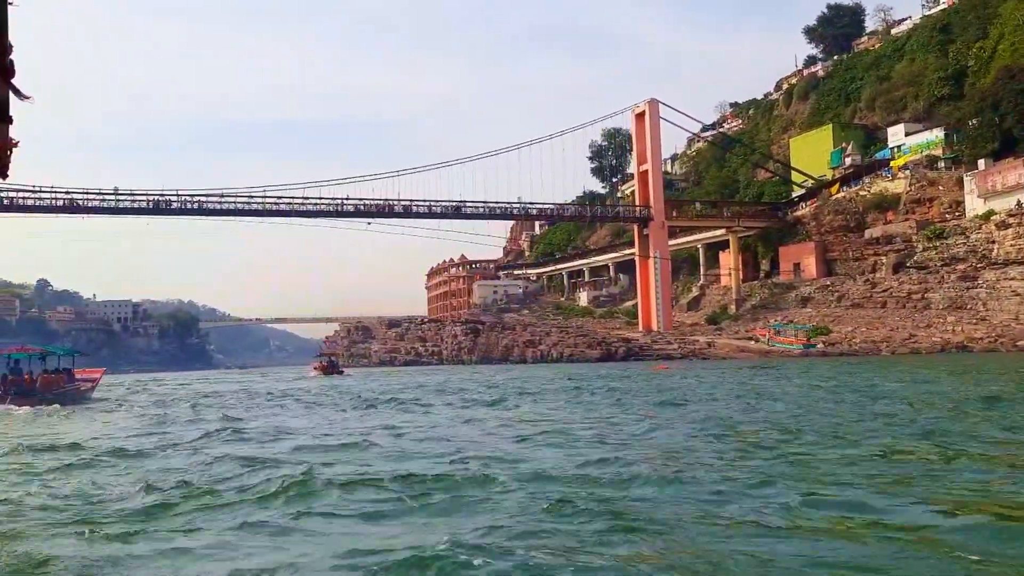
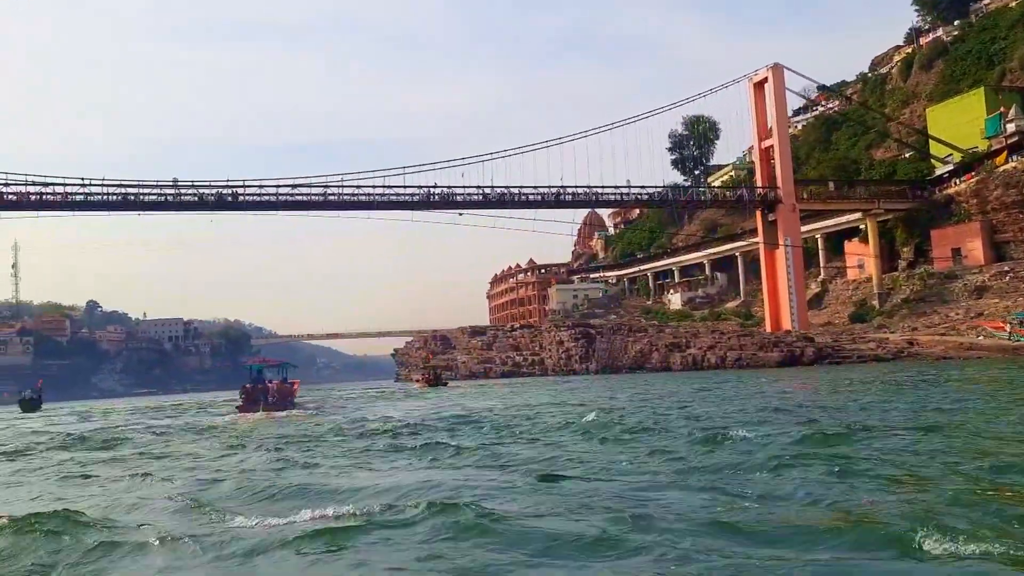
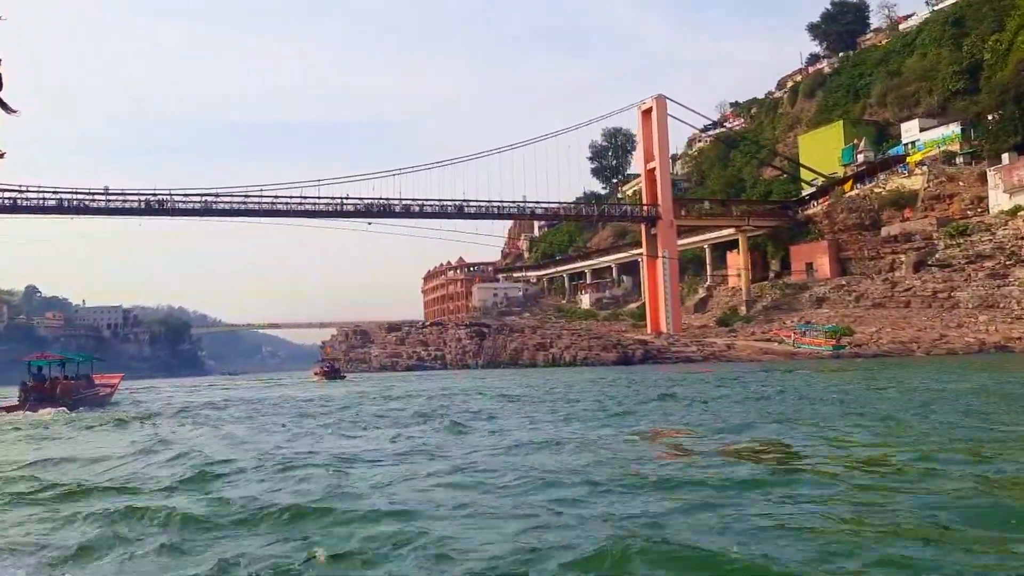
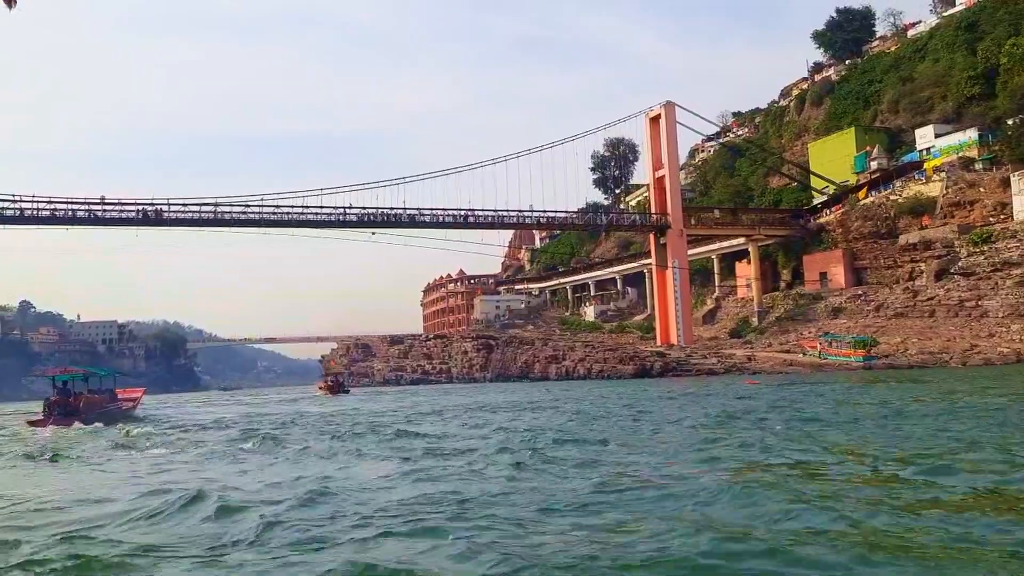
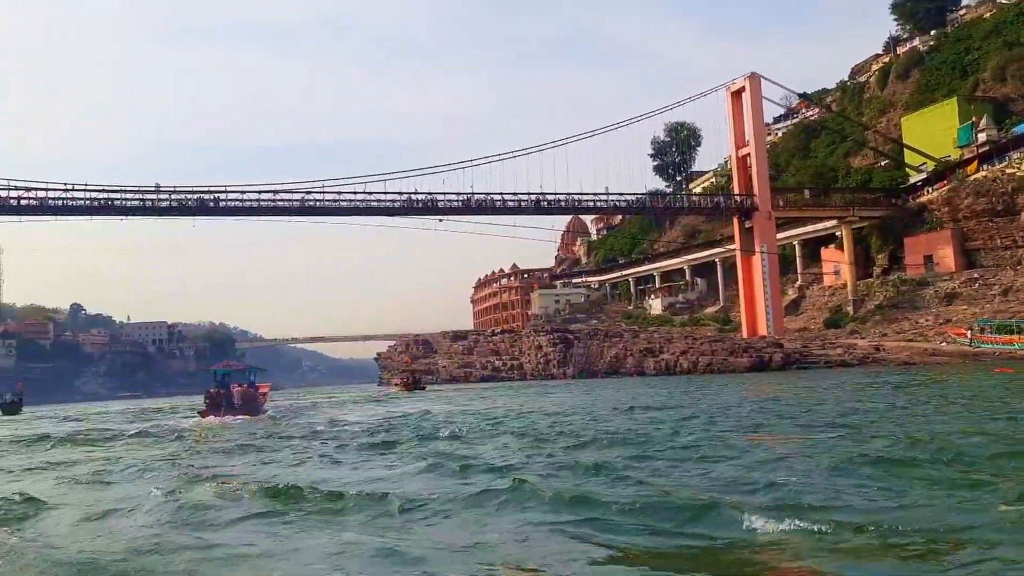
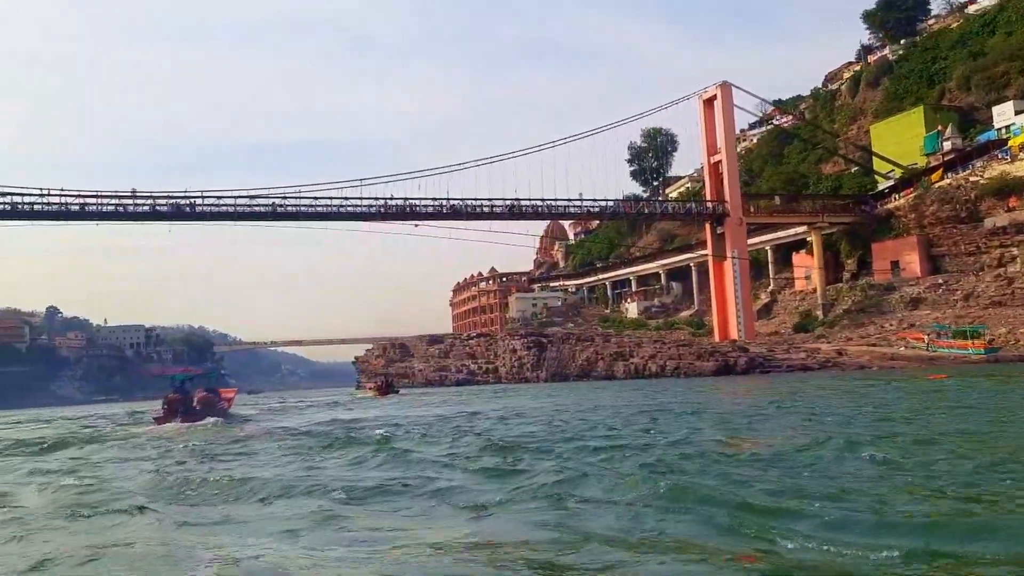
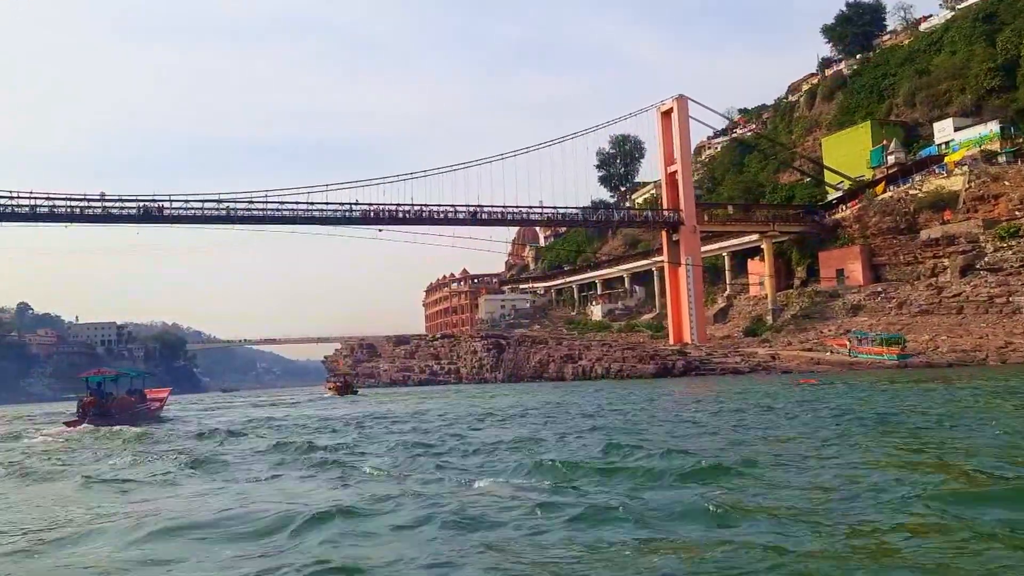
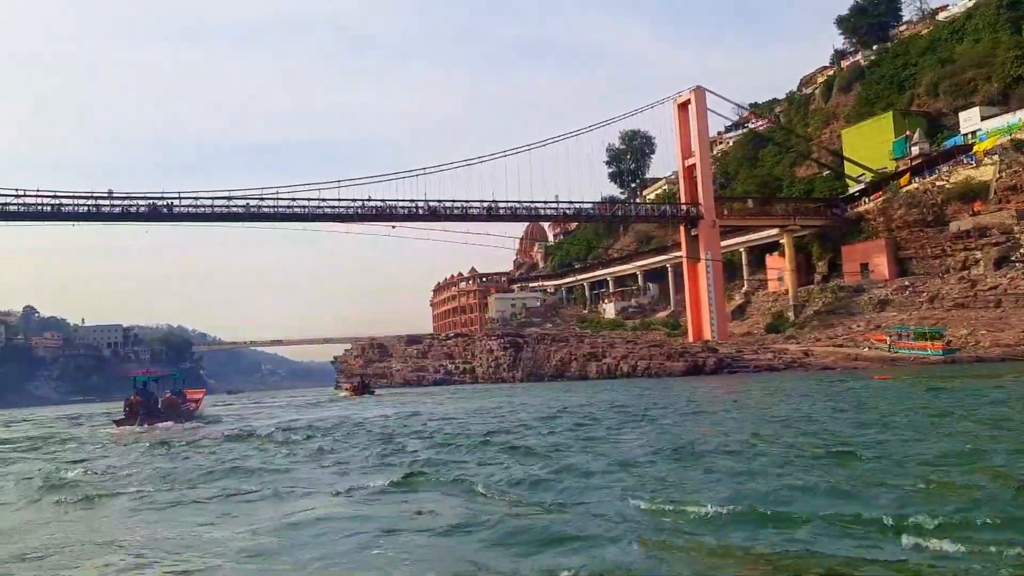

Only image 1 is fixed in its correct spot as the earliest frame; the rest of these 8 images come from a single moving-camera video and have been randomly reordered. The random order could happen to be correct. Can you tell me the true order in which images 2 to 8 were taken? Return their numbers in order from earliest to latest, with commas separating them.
3, 4, 7, 8, 6, 5, 2
